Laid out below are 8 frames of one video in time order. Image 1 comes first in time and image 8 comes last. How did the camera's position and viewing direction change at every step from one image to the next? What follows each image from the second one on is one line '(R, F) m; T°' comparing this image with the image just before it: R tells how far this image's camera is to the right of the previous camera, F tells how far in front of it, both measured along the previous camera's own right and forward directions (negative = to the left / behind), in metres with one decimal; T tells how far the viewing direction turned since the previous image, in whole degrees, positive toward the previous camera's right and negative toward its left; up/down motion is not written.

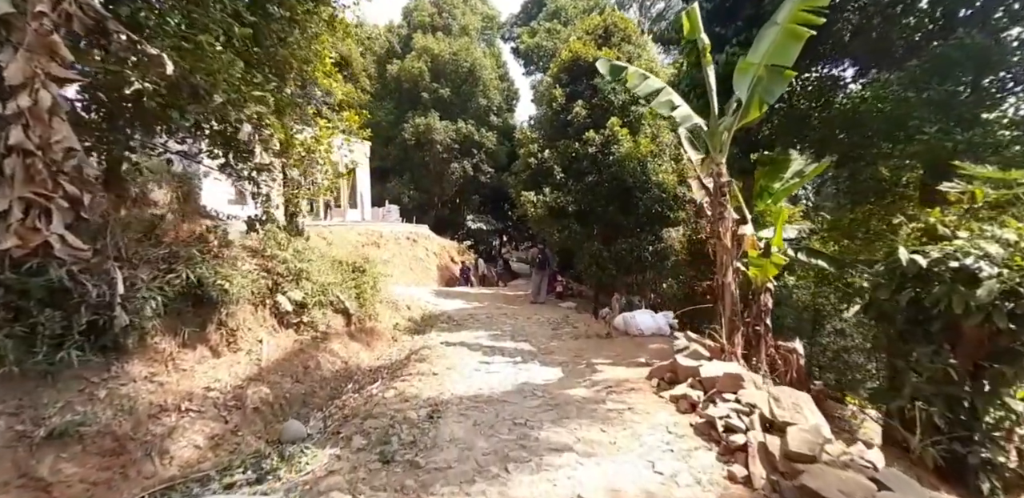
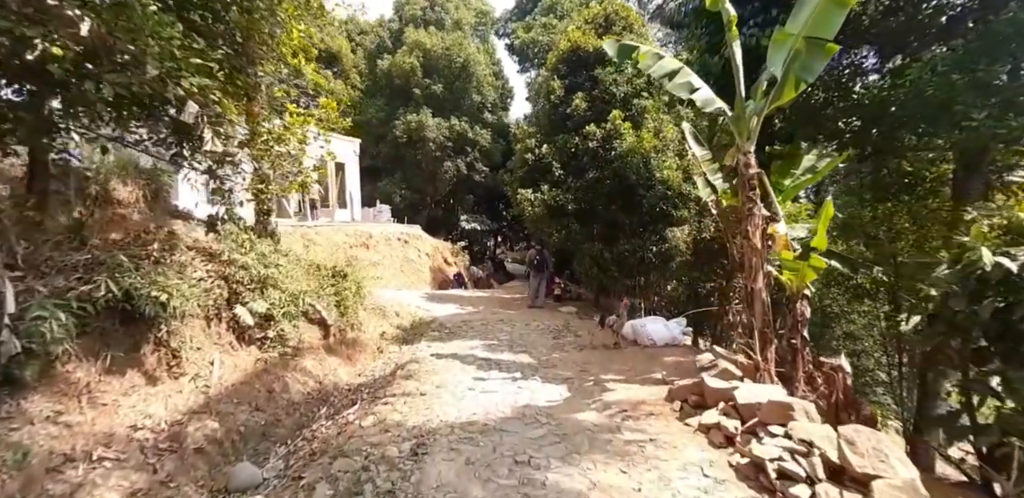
(0.0, +0.8) m; +1°
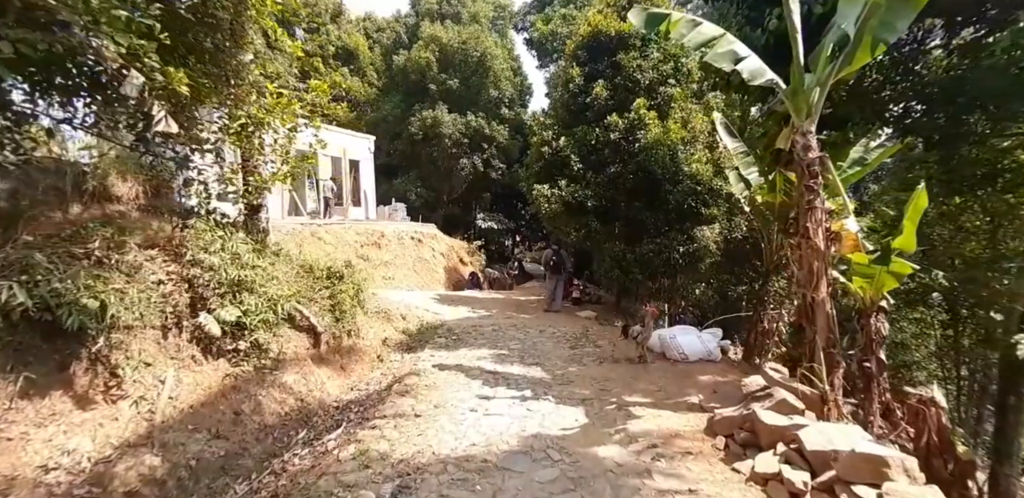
(+0.1, +0.8) m; -2°
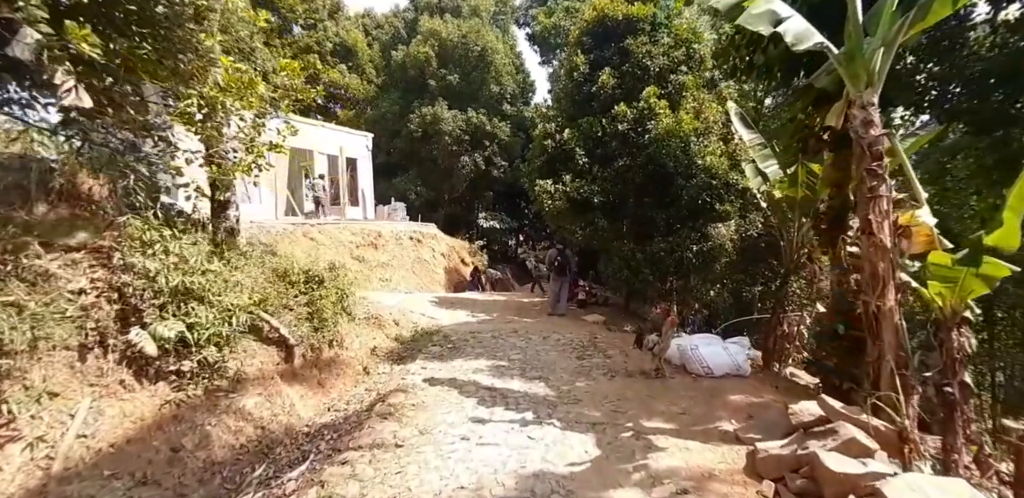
(+0.1, +0.7) m; 0°
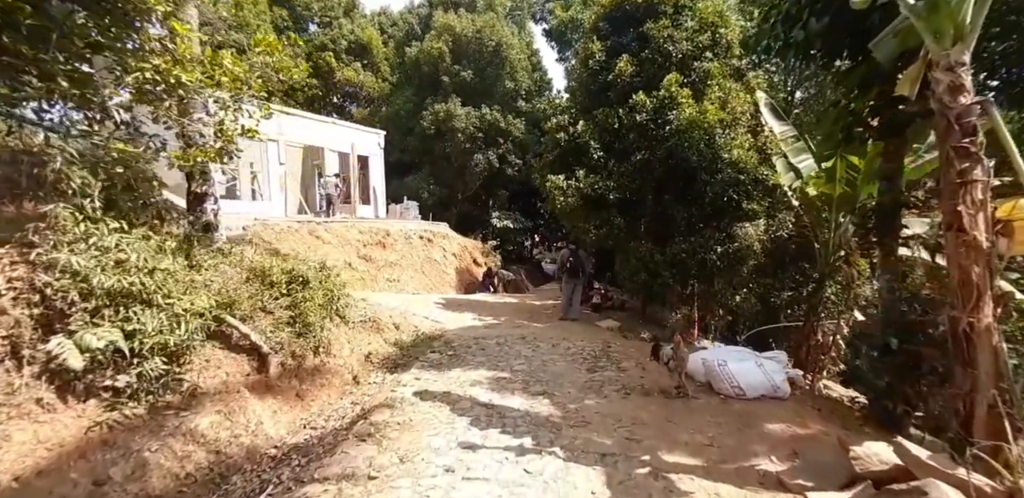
(+0.1, +0.6) m; -2°
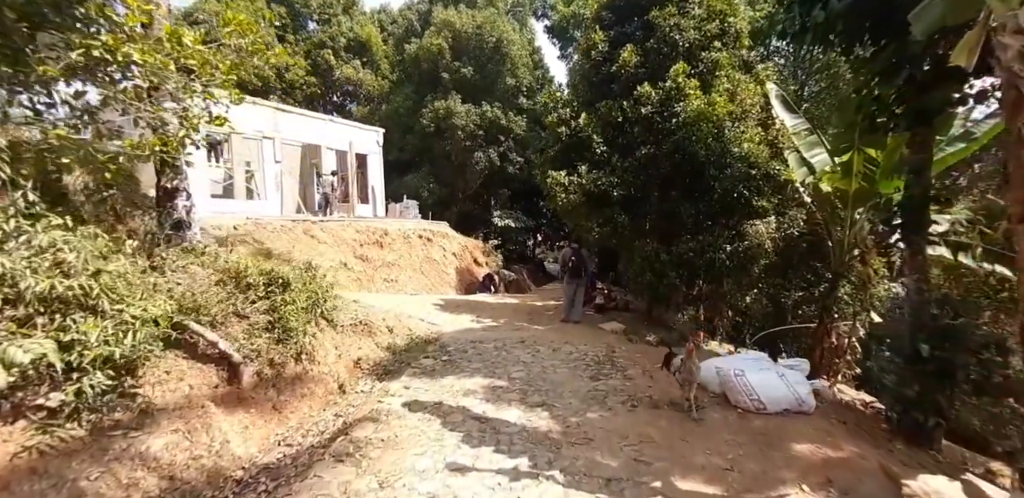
(+0.1, +0.4) m; 0°
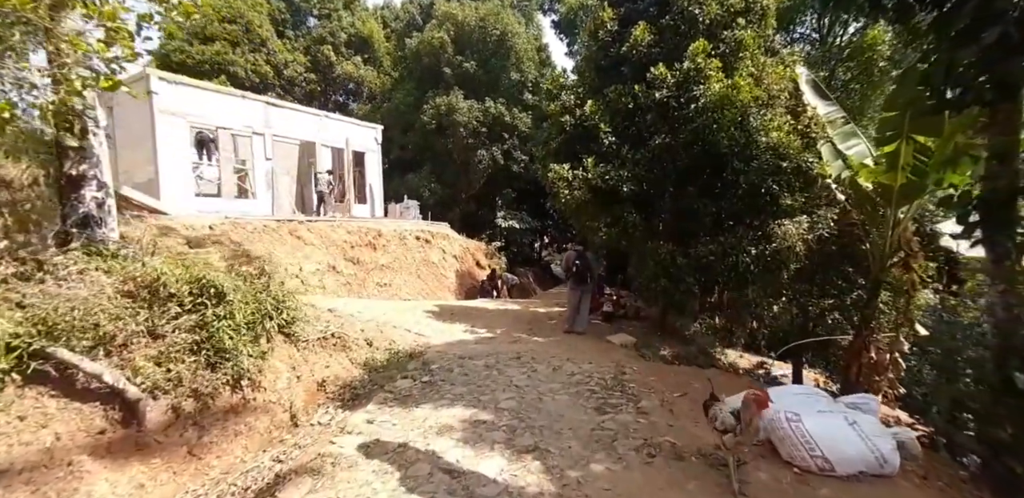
(+0.2, +1.0) m; -1°
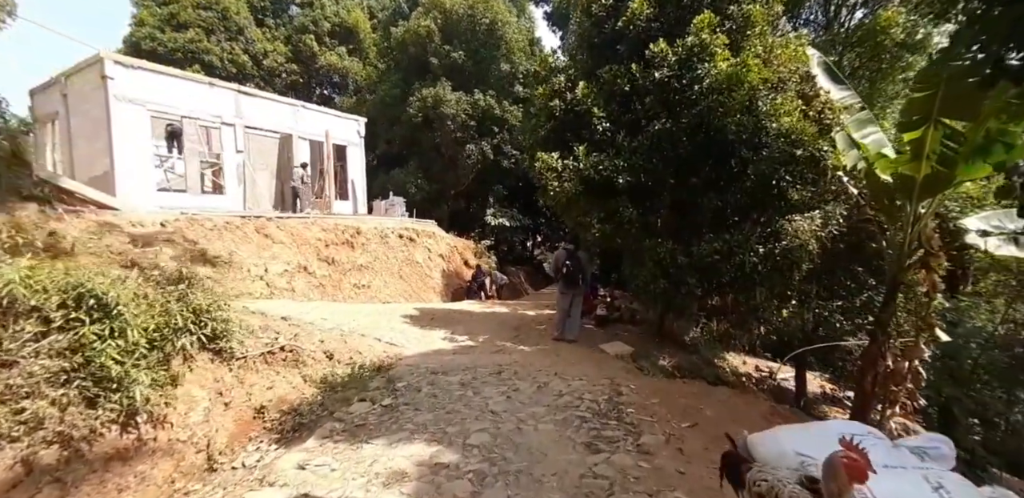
(+0.2, +0.9) m; +1°
